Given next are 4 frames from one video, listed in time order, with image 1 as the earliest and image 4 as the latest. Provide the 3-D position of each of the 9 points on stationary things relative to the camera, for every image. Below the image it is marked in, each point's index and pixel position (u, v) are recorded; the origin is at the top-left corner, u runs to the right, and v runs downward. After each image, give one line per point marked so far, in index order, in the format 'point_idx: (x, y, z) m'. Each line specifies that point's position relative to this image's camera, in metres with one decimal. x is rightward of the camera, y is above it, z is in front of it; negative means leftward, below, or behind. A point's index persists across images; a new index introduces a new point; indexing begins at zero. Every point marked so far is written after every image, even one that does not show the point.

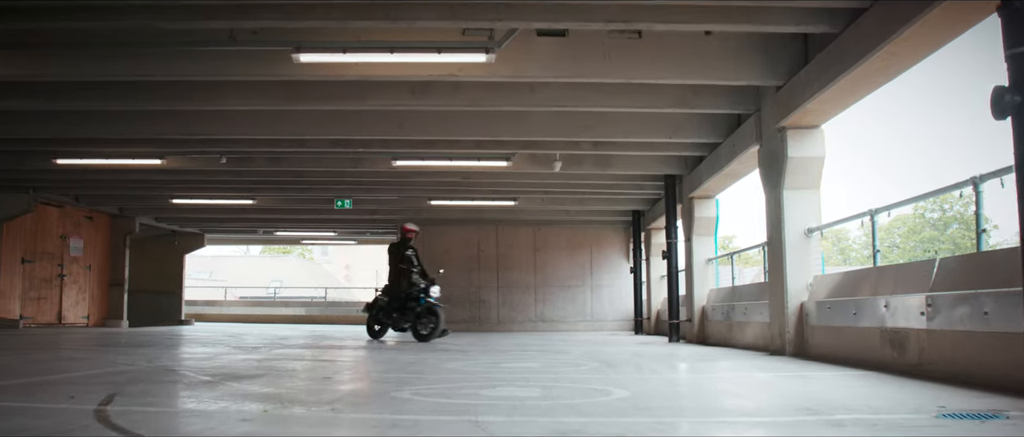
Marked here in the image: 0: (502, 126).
0: (-0.1, +1.2, +10.3) m
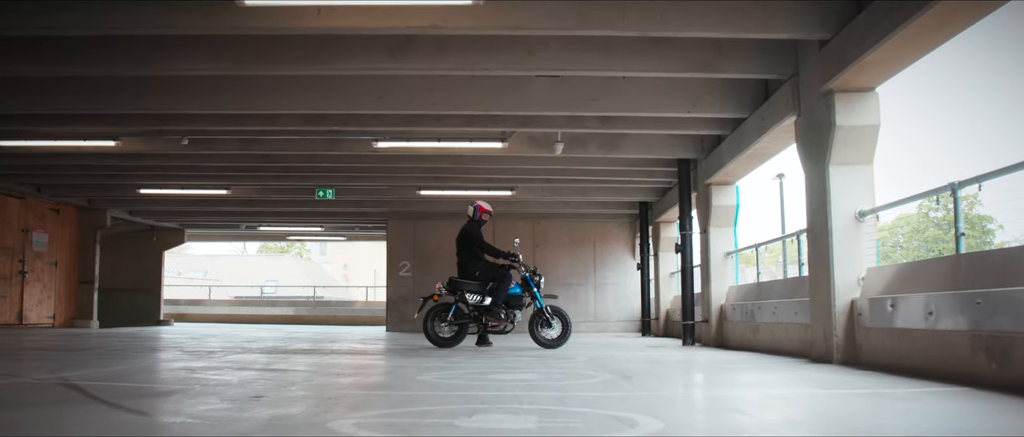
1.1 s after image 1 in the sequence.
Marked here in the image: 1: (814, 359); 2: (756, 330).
0: (-0.2, +1.4, +9.0) m
1: (+2.7, -1.3, +7.0) m
2: (+3.0, -1.4, +9.5) m
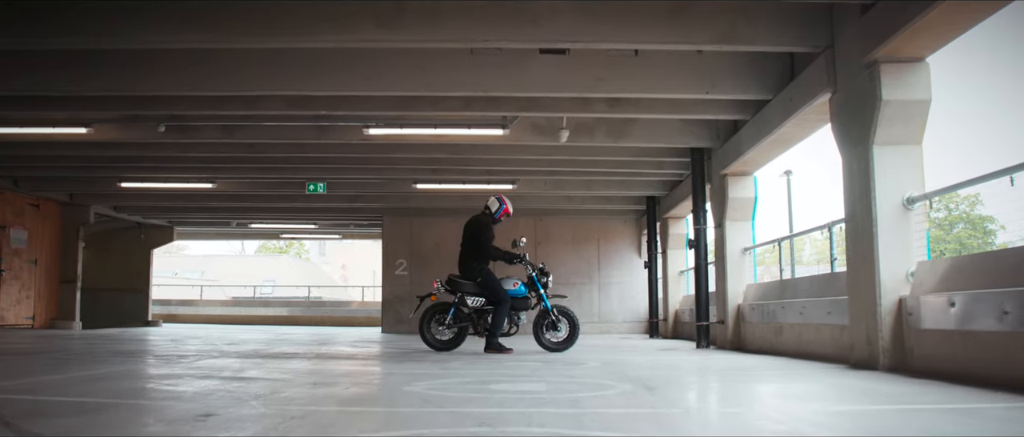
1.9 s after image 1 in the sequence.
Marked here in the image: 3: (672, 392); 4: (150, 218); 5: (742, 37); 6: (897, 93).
0: (-0.2, +1.5, +8.3) m
1: (+2.8, -1.2, +6.2) m
2: (+3.0, -1.3, +8.7) m
3: (+1.0, -1.1, +5.0) m
4: (-9.3, 0.0, +20.0) m
5: (+2.0, +1.6, +6.8) m
6: (+2.9, +0.9, +5.8) m
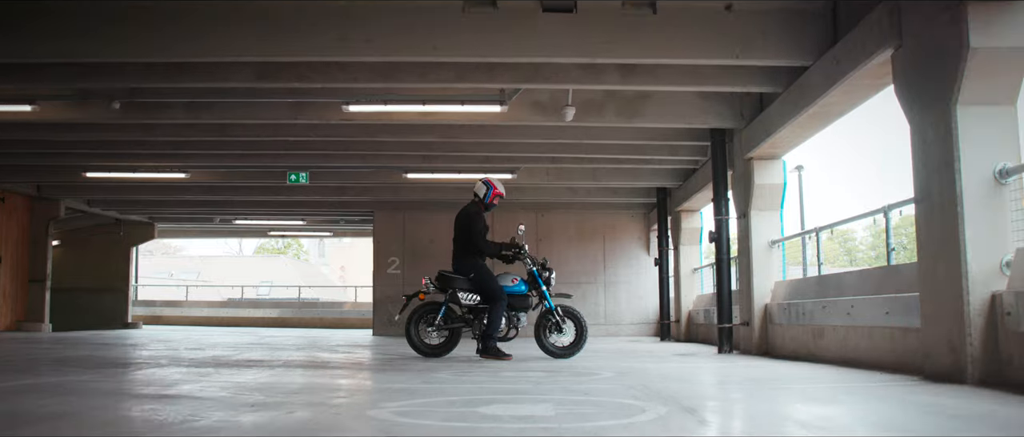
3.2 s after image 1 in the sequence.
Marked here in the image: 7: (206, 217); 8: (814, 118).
0: (-0.2, +1.6, +7.1) m
1: (+2.7, -1.0, +5.1) m
2: (+3.0, -1.1, +7.5) m
3: (+1.0, -1.0, +3.8) m
4: (-9.3, +0.1, +18.8) m
5: (+2.0, +1.7, +5.7) m
6: (+2.9, +1.1, +4.7) m
7: (-7.7, 0.0, +19.4) m
8: (+3.0, +1.0, +7.7) m
